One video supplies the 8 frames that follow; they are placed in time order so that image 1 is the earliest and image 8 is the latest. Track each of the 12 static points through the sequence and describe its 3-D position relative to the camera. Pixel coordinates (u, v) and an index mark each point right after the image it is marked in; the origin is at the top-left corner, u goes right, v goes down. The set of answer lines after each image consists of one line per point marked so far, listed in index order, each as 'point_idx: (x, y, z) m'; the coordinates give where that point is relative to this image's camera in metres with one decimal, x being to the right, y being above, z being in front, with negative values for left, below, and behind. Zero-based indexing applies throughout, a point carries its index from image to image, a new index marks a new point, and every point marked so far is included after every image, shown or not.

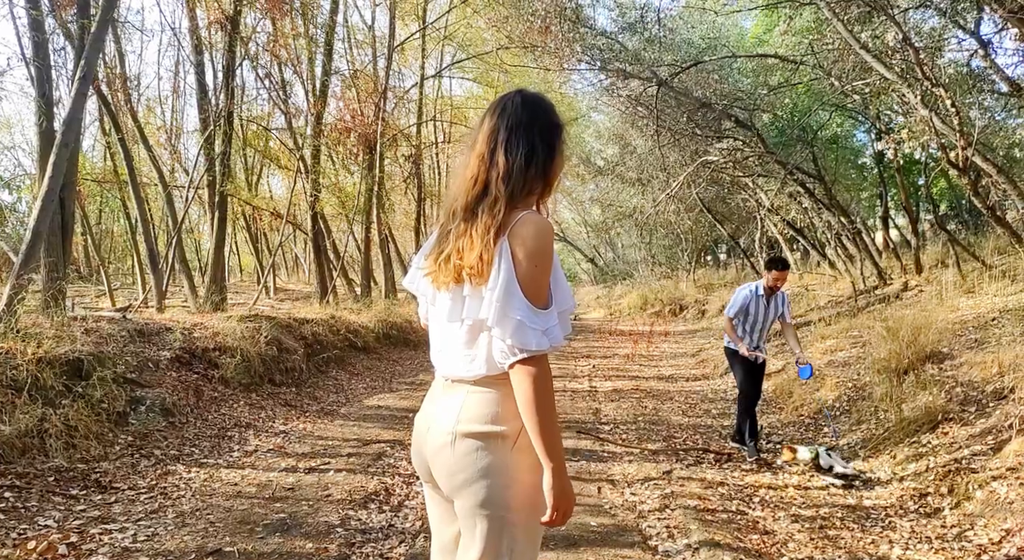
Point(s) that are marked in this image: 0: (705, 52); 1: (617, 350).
0: (+2.6, +3.4, +13.3) m
1: (+1.9, -1.4, +17.0) m
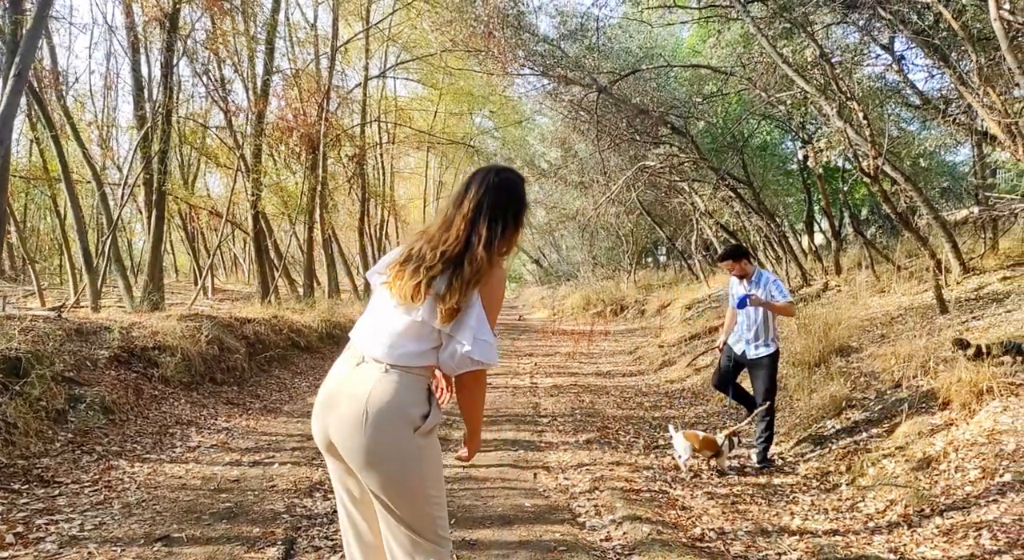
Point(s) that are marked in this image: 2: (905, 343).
0: (+1.7, +3.4, +13.9) m
1: (+0.8, -1.4, +17.5) m
2: (+3.0, -0.5, +7.2) m
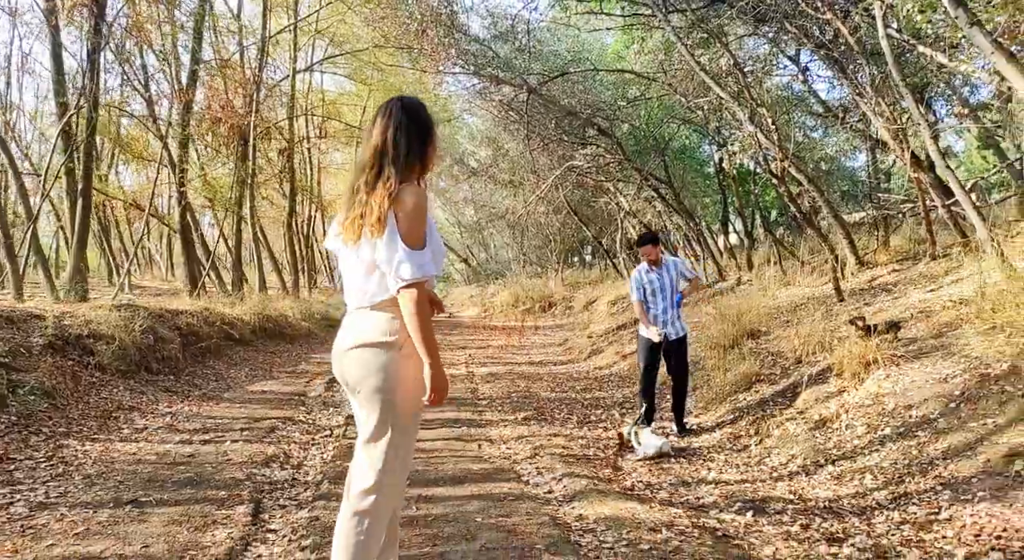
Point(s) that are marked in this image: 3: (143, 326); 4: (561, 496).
0: (+0.7, +3.5, +14.5) m
1: (-0.5, -1.3, +18.0) m
2: (+2.6, -0.5, +8.0) m
3: (-4.5, -0.6, +11.2) m
4: (+0.3, -1.3, +5.6) m
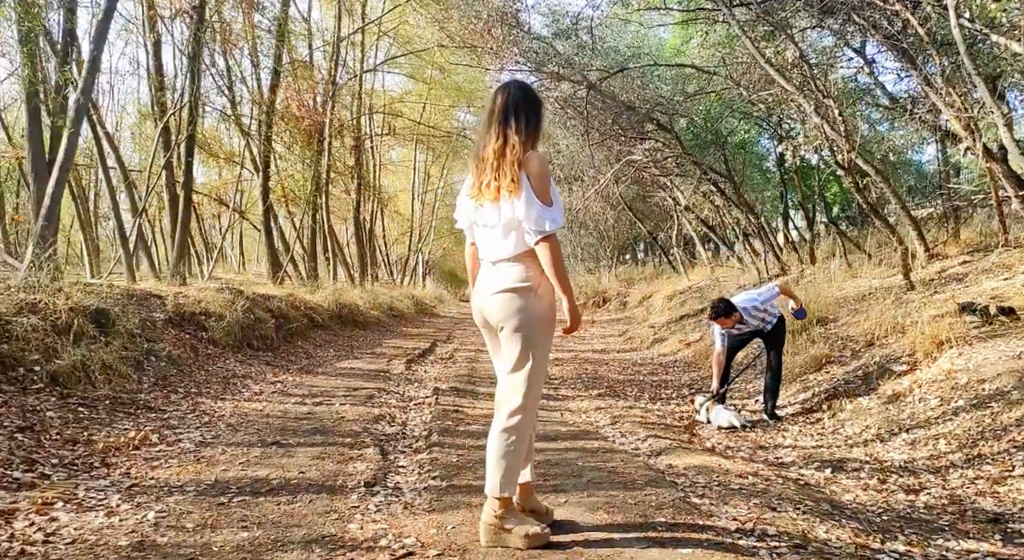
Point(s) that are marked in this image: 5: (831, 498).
0: (+1.9, +3.6, +15.1) m
1: (+0.8, -1.2, +18.7) m
2: (+3.3, -0.3, +8.5) m
3: (-3.6, -0.3, +12.1) m
4: (+0.9, -1.1, +6.2) m
5: (+1.8, -1.2, +5.1) m
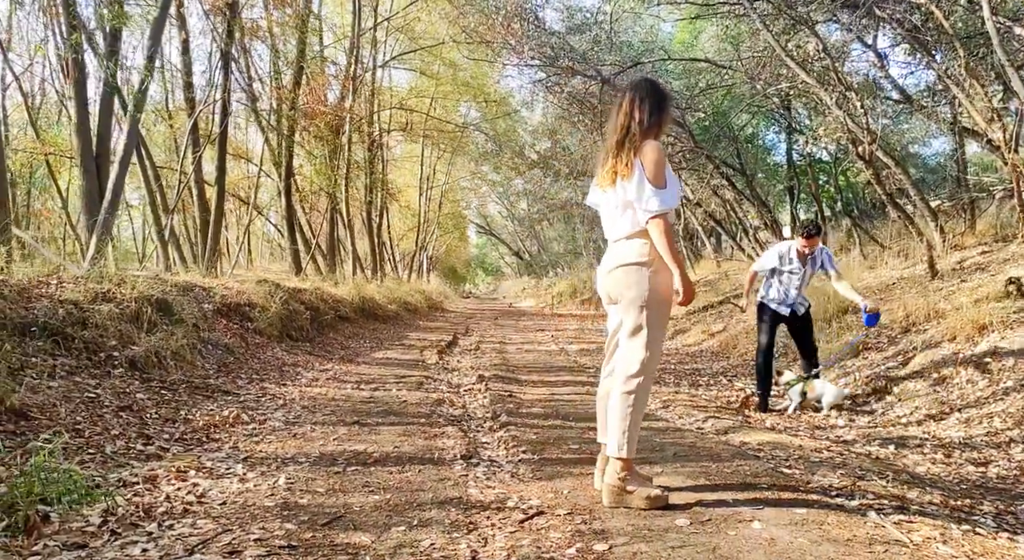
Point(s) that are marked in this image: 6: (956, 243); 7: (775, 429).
0: (+2.3, +3.7, +15.4) m
1: (+1.2, -1.0, +19.0) m
2: (+3.8, -0.2, +8.9) m
3: (-3.1, -0.2, +12.4) m
4: (+1.4, -1.0, +6.5) m
5: (+2.3, -1.1, +5.5) m
6: (+5.8, +0.5, +12.3) m
7: (+1.9, -1.1, +6.6) m
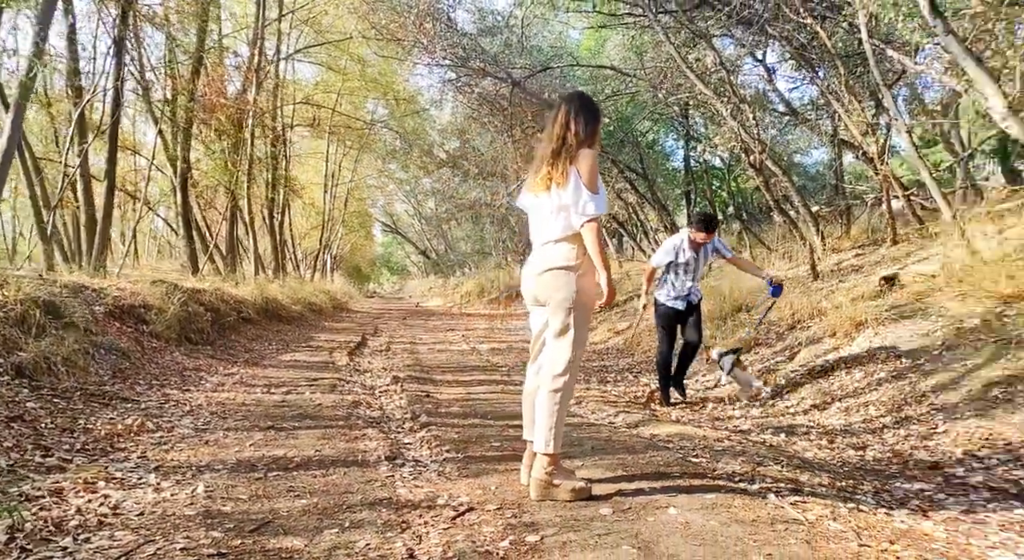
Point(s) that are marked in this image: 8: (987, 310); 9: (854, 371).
0: (+0.7, +3.8, +15.7) m
1: (-0.7, -1.0, +19.2) m
2: (+2.9, -0.2, +9.4) m
3: (-4.3, -0.3, +12.2) m
4: (+0.8, -1.0, +6.8) m
5: (+1.8, -1.1, +5.8) m
6: (+4.6, +0.5, +13.0) m
7: (+1.3, -1.1, +6.9) m
8: (+3.8, -0.2, +7.5) m
9: (+2.8, -0.7, +7.5) m
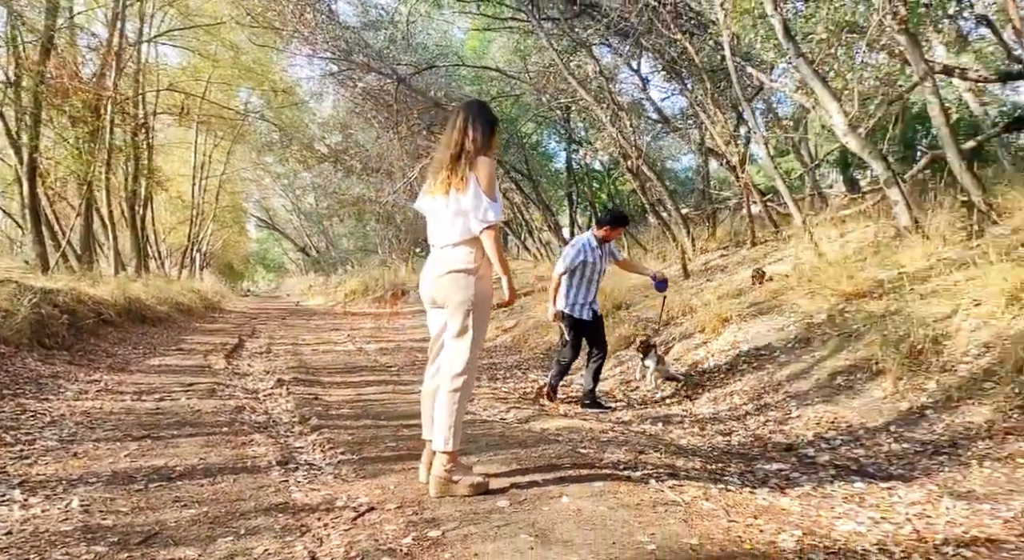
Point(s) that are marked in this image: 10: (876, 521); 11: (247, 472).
0: (-1.2, +3.8, +16.0) m
1: (-3.0, -1.0, +19.3) m
2: (+1.8, -0.2, +9.9) m
3: (-5.7, -0.3, +11.8) m
4: (0.0, -1.1, +7.1) m
5: (+1.1, -1.1, +6.3) m
6: (+3.0, +0.5, +13.7) m
7: (+0.5, -1.1, +7.3) m
8: (+2.9, -0.2, +8.2) m
9: (+1.9, -0.7, +8.1) m
10: (+1.9, -1.2, +4.7) m
11: (-1.6, -1.1, +5.6) m
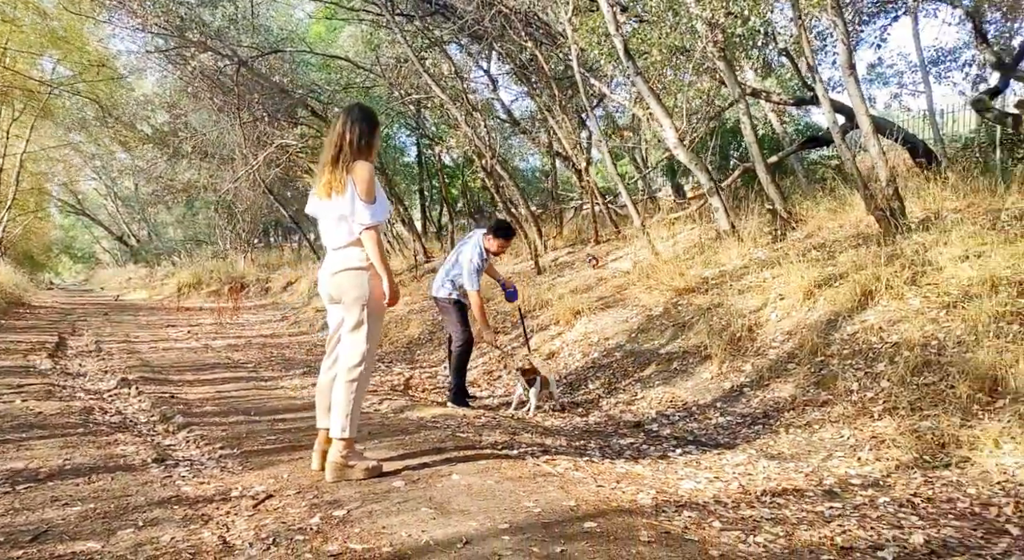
0: (-3.9, +3.9, +16.1) m
1: (-6.2, -0.9, +19.1) m
2: (+0.2, -0.2, +10.8) m
3: (-7.5, -0.3, +11.3) m
4: (-1.0, -1.1, +7.7) m
5: (+0.2, -1.1, +7.1) m
6: (+0.7, +0.7, +14.7) m
7: (-0.6, -1.1, +7.9) m
8: (+1.6, -0.2, +9.2) m
9: (+0.7, -0.7, +8.9) m
10: (+1.2, -1.2, +5.7) m
11: (-2.3, -1.2, +5.9) m
